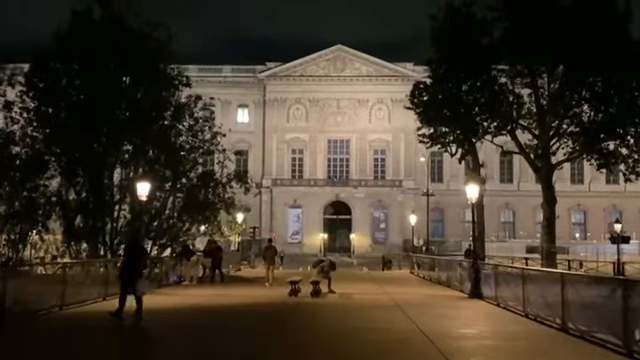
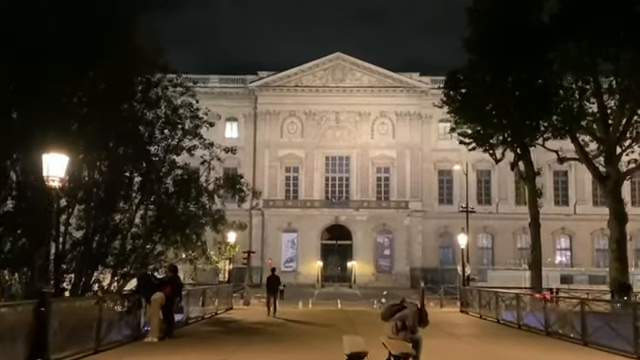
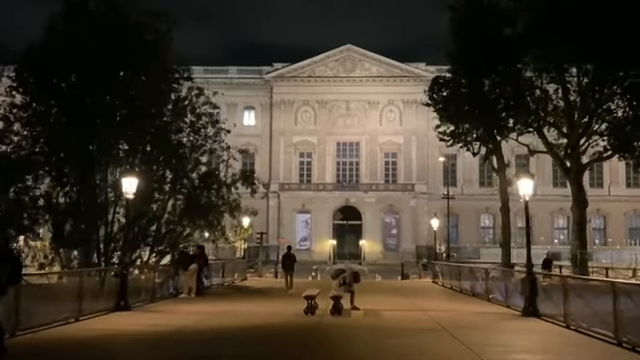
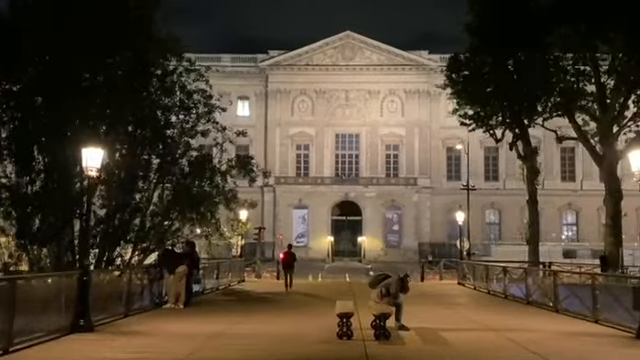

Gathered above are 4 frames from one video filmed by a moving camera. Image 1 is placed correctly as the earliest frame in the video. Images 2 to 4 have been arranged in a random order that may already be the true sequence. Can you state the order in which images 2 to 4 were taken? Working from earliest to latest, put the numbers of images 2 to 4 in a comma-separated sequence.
3, 4, 2
